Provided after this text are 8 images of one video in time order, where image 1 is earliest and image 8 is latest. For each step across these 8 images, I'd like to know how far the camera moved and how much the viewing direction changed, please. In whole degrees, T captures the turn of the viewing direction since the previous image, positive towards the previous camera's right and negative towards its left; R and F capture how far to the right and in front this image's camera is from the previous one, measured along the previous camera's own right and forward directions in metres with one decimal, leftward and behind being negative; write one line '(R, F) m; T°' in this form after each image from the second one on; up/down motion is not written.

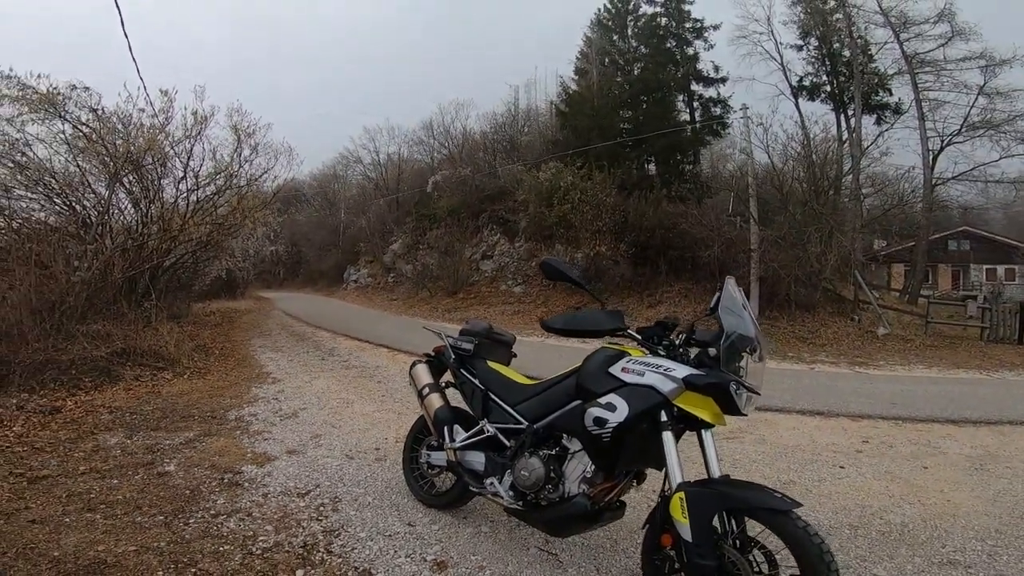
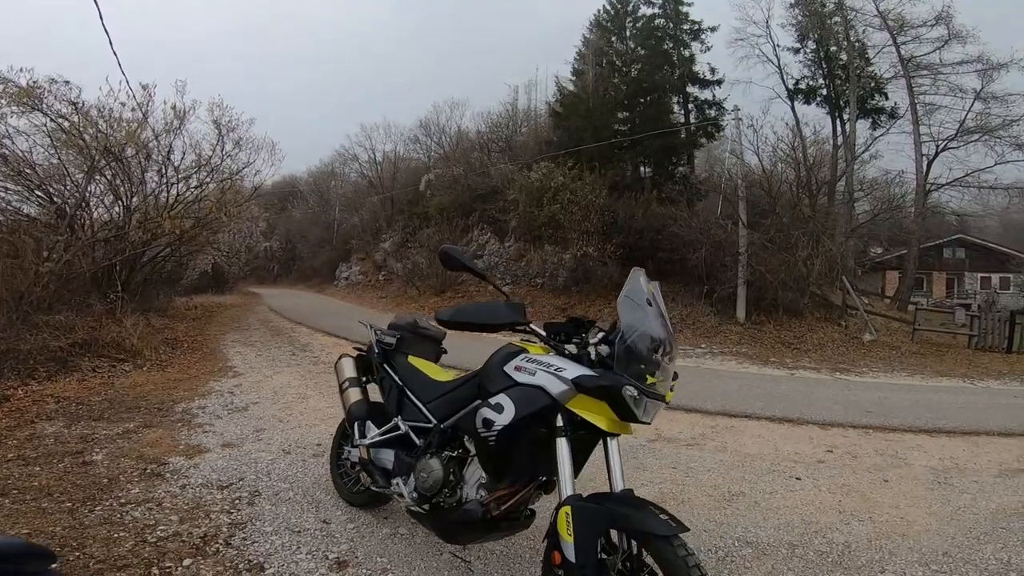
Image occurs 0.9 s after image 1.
(+0.5, +0.1) m; 0°
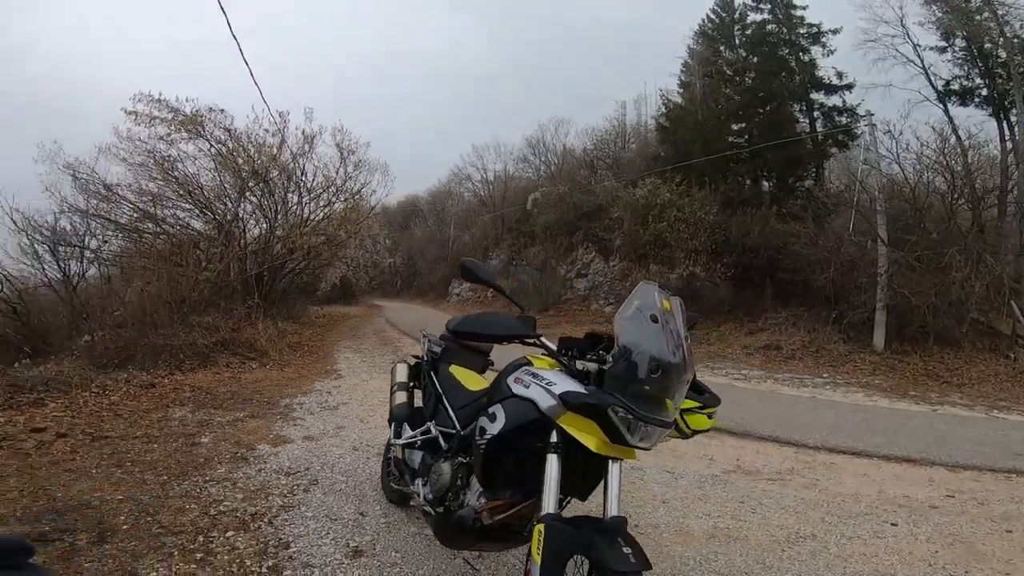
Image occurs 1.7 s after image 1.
(+0.5, 0.0) m; -13°
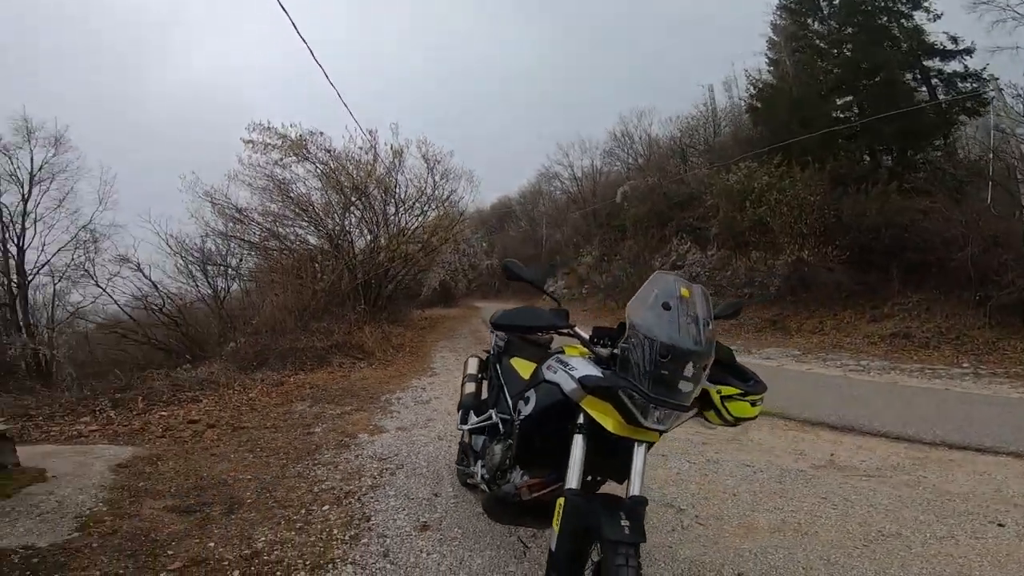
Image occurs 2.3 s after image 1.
(+0.3, -0.2) m; -11°
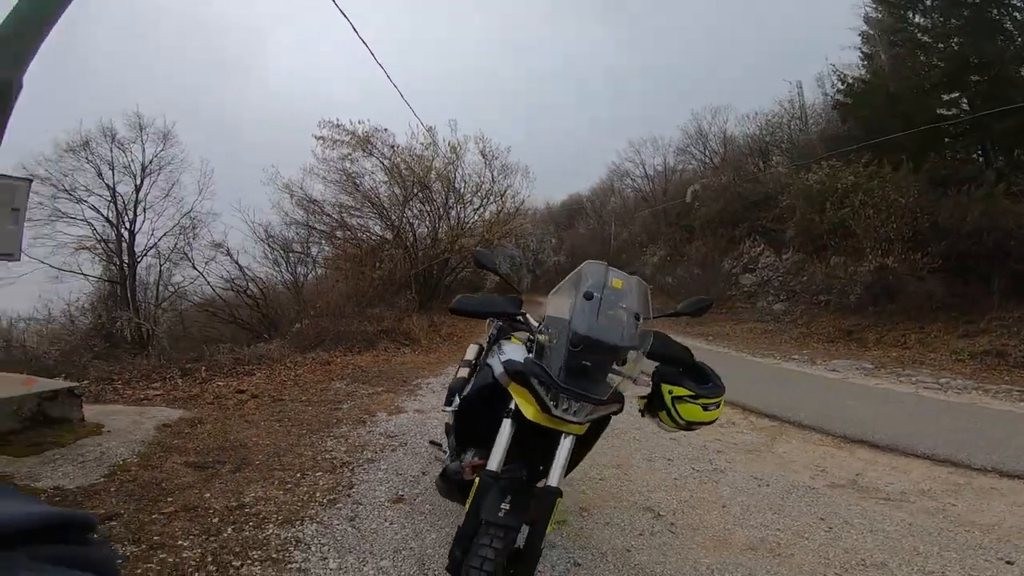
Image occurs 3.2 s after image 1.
(+0.6, 0.0) m; -8°
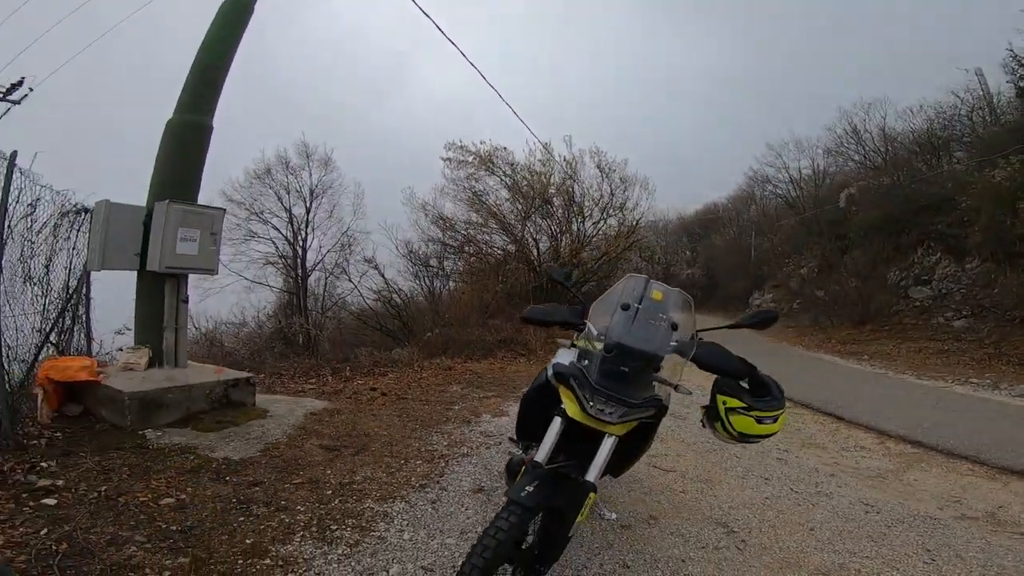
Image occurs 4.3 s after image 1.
(+0.4, -0.2) m; -15°
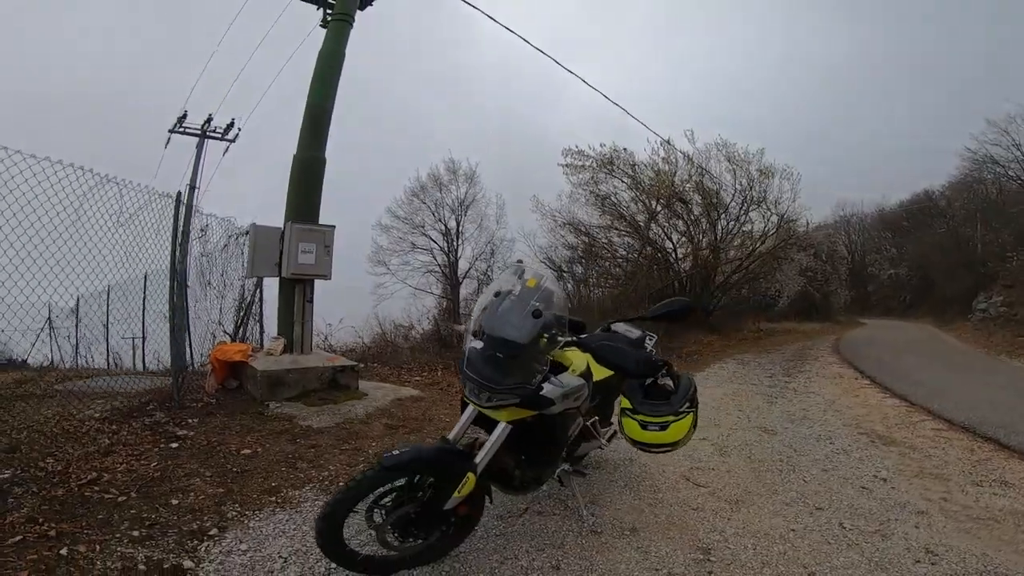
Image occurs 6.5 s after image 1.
(+1.2, 0.0) m; -19°
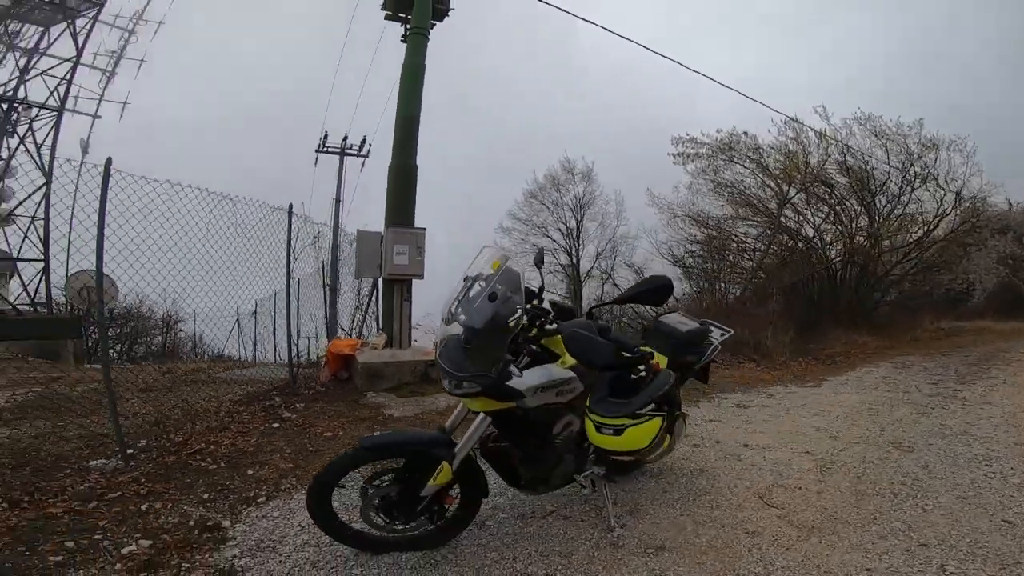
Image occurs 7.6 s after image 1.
(+0.7, +0.2) m; -16°
